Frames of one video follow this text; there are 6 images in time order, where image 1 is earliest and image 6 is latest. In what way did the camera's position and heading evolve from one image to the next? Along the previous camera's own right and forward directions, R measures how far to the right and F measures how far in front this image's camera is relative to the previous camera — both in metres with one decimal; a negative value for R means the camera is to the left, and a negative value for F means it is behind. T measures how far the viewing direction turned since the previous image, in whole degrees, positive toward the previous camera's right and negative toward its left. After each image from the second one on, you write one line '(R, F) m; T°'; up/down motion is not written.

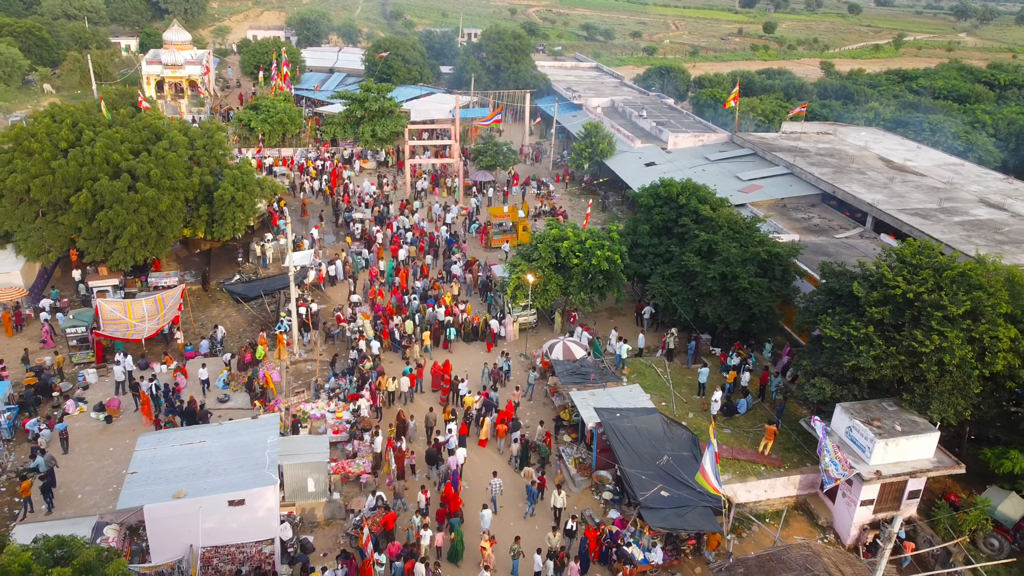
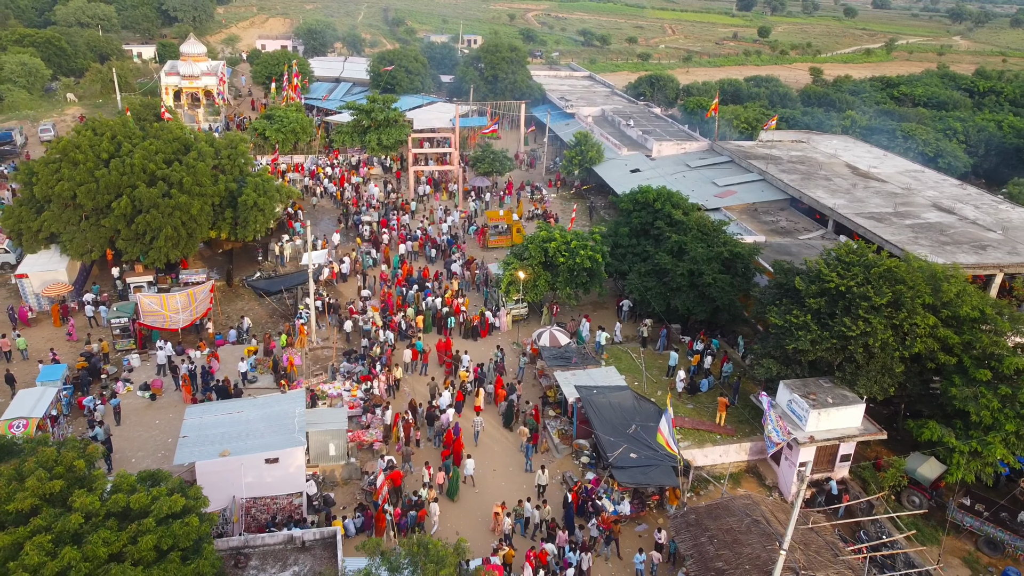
(+0.2, -2.9) m; 0°
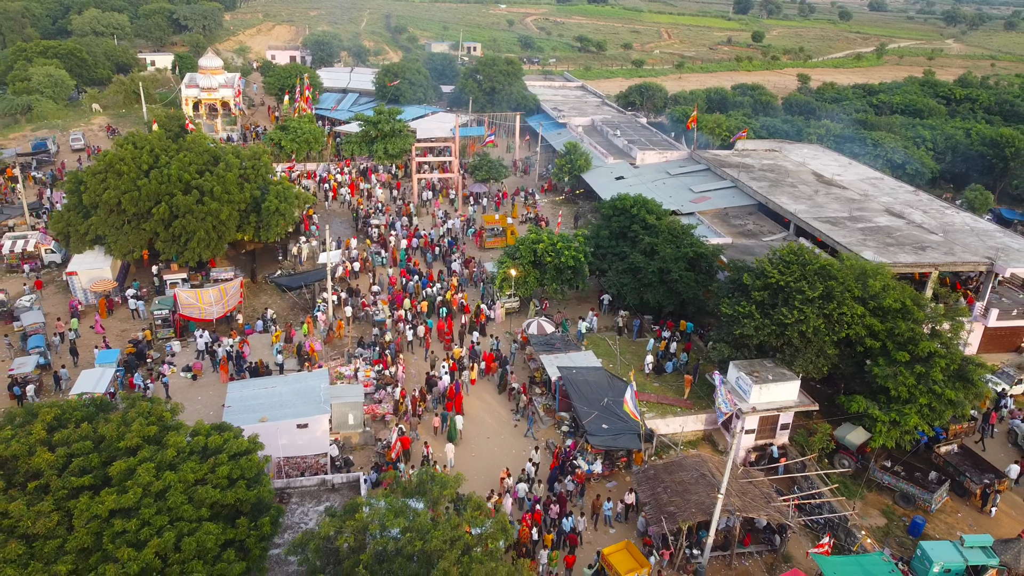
(+0.2, -3.6) m; 0°
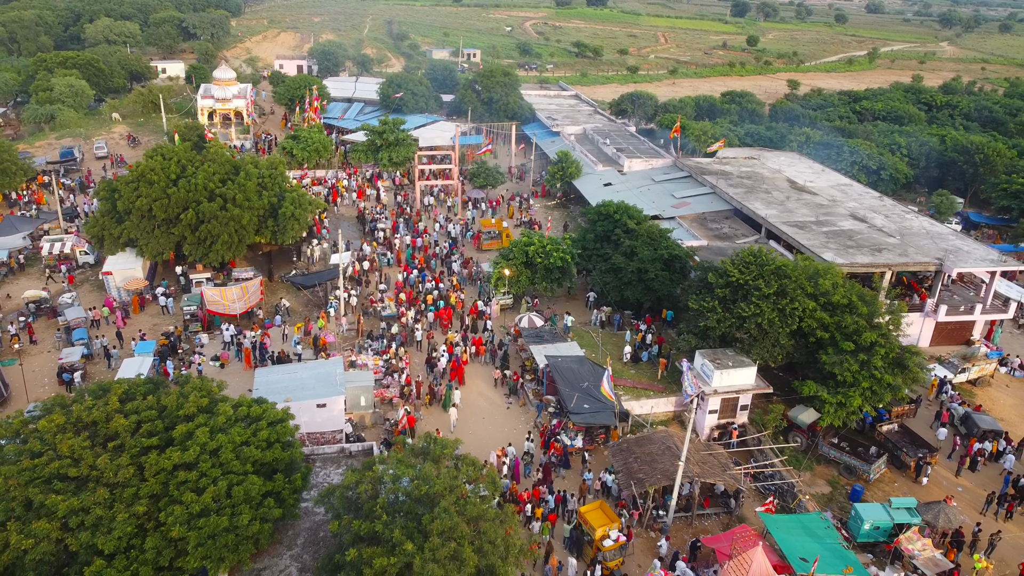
(+0.2, -3.2) m; 0°
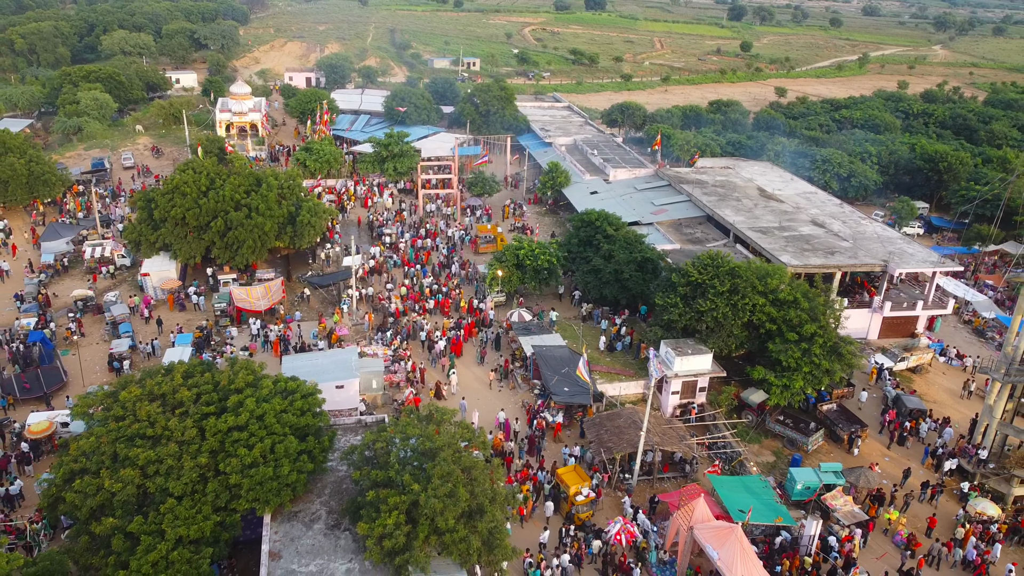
(+0.3, -4.3) m; 0°
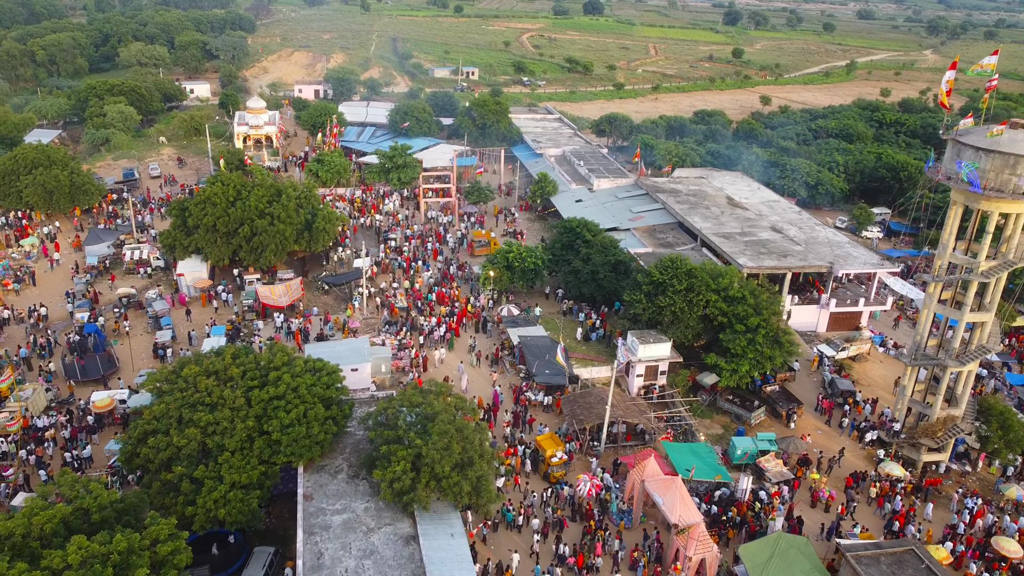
(+0.4, -5.3) m; 0°
